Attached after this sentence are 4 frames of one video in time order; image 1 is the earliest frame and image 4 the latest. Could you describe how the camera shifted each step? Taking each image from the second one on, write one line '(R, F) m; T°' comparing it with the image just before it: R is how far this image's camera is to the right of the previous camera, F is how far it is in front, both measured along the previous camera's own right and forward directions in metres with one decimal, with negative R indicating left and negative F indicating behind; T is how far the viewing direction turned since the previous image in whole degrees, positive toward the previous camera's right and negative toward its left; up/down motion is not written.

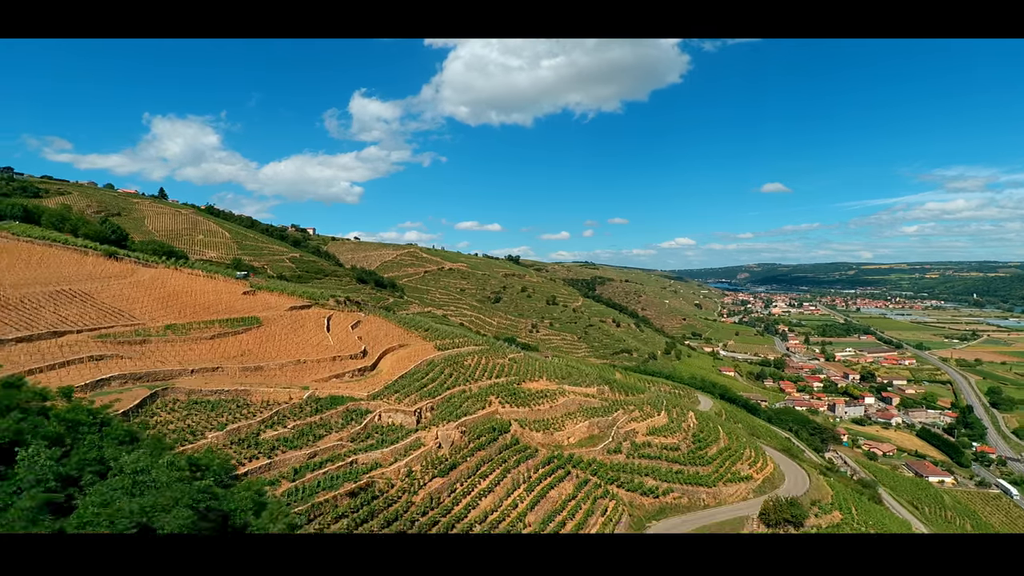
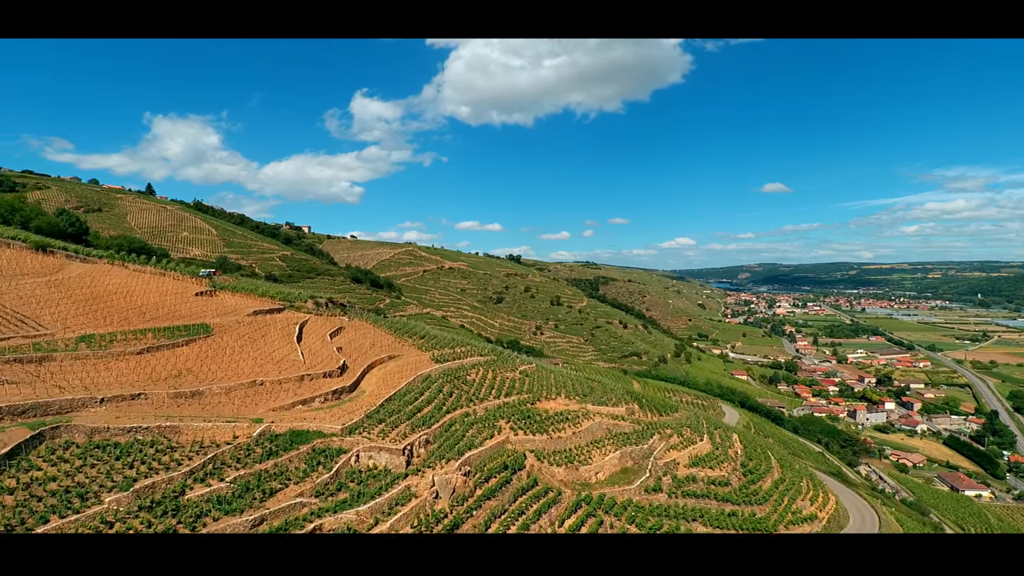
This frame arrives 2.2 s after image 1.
(-0.3, +1.9) m; 0°
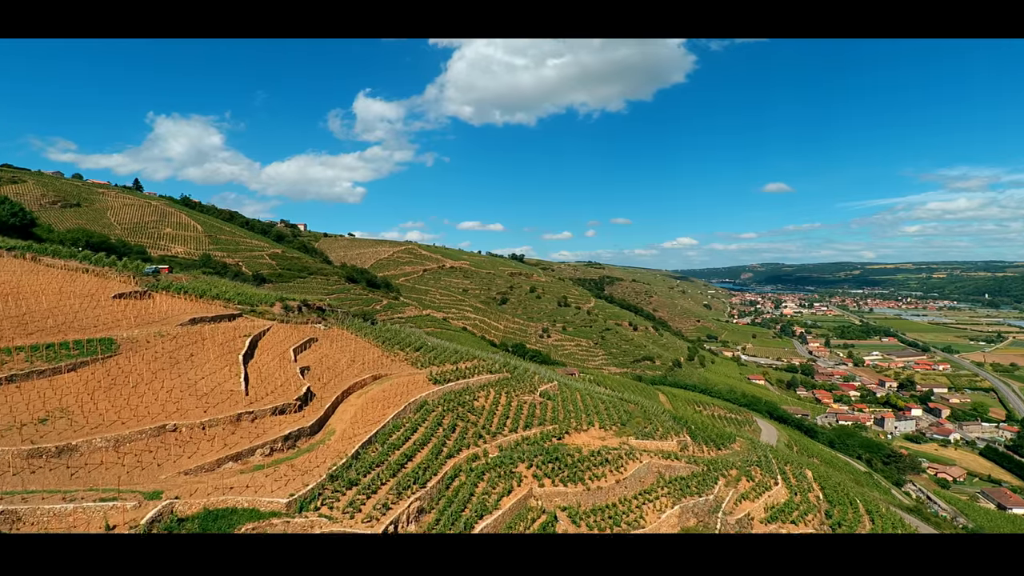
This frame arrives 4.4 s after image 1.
(-0.3, +2.1) m; 0°
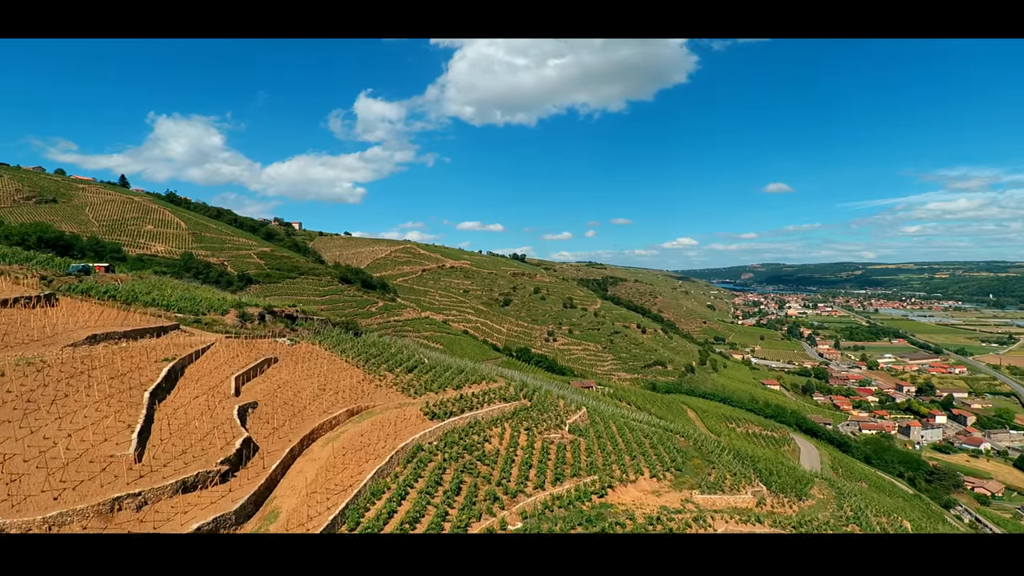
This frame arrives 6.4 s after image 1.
(-0.3, +1.8) m; 0°
